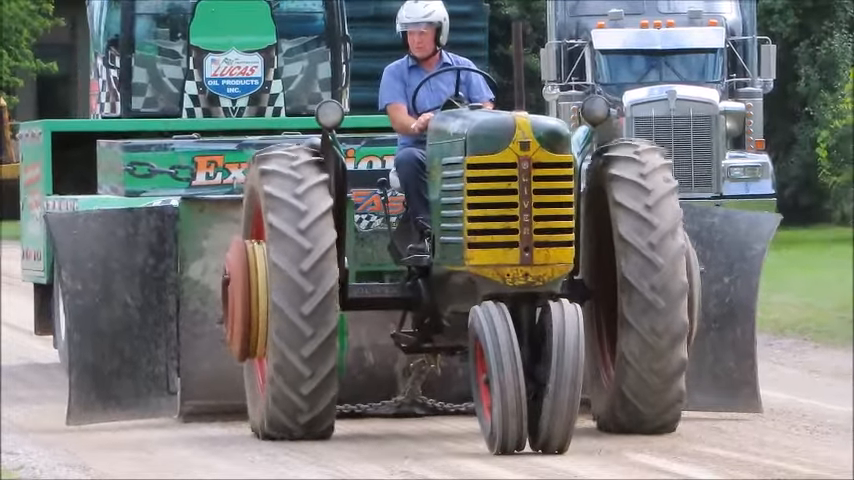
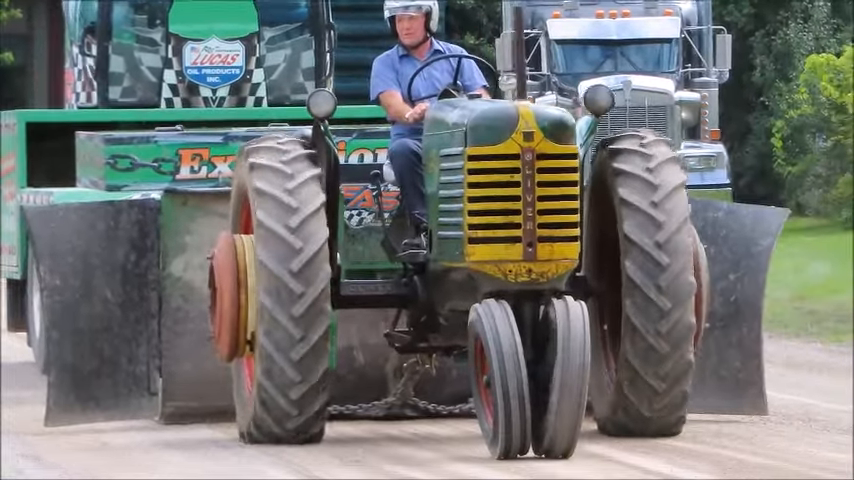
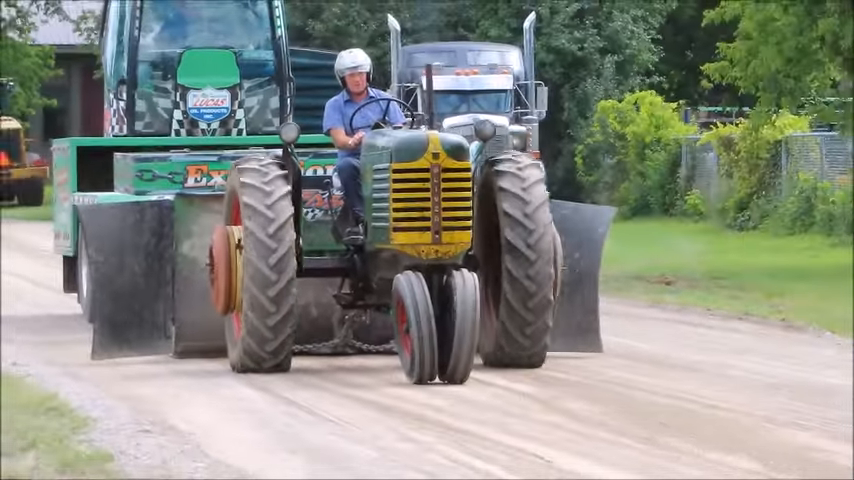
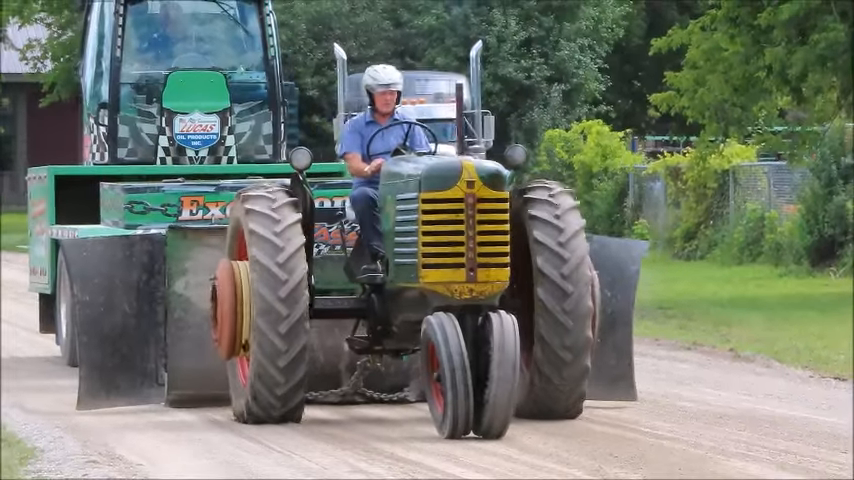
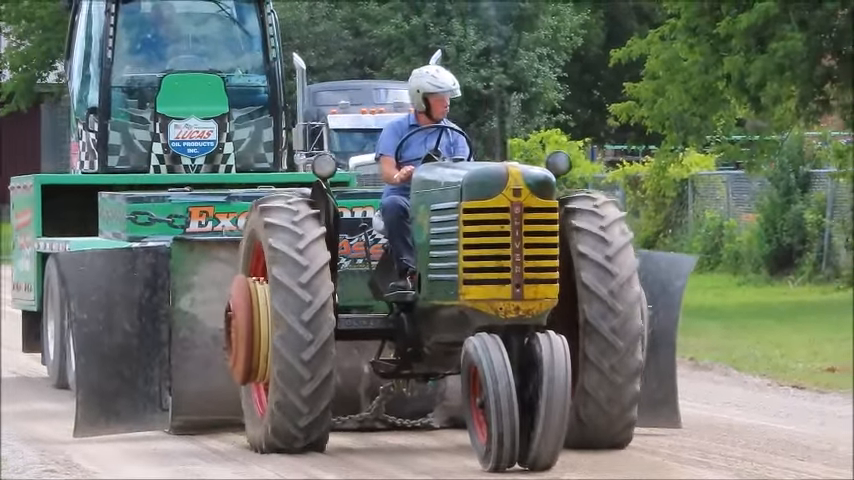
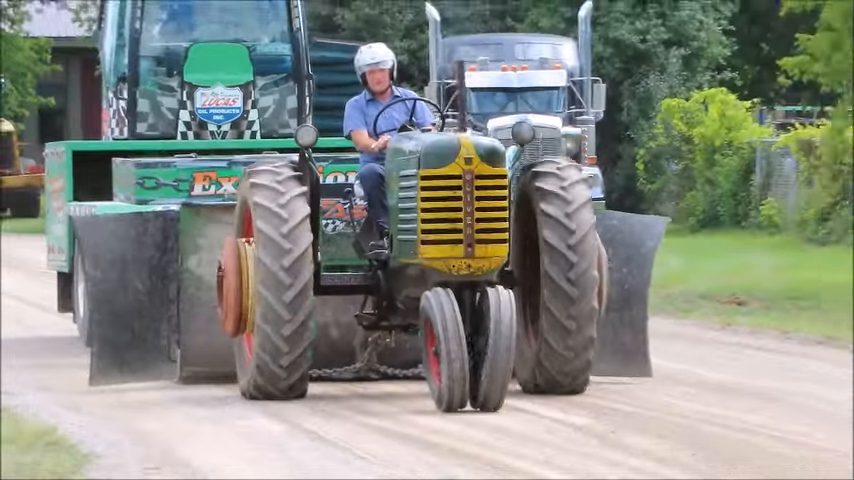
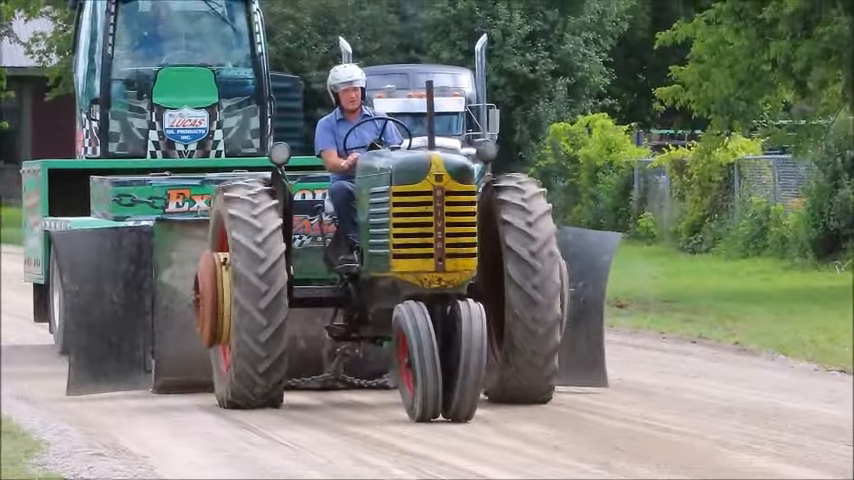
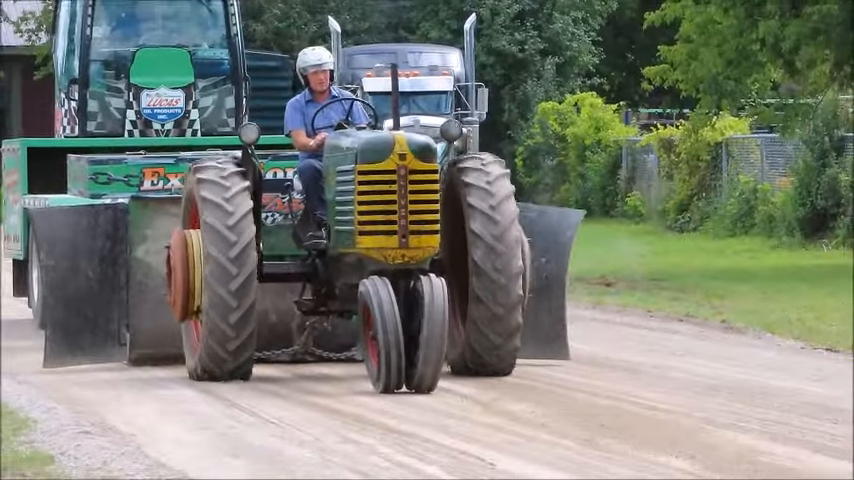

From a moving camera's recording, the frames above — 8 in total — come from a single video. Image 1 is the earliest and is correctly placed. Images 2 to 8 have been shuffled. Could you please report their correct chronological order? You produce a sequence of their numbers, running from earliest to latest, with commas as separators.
2, 6, 3, 8, 7, 4, 5
